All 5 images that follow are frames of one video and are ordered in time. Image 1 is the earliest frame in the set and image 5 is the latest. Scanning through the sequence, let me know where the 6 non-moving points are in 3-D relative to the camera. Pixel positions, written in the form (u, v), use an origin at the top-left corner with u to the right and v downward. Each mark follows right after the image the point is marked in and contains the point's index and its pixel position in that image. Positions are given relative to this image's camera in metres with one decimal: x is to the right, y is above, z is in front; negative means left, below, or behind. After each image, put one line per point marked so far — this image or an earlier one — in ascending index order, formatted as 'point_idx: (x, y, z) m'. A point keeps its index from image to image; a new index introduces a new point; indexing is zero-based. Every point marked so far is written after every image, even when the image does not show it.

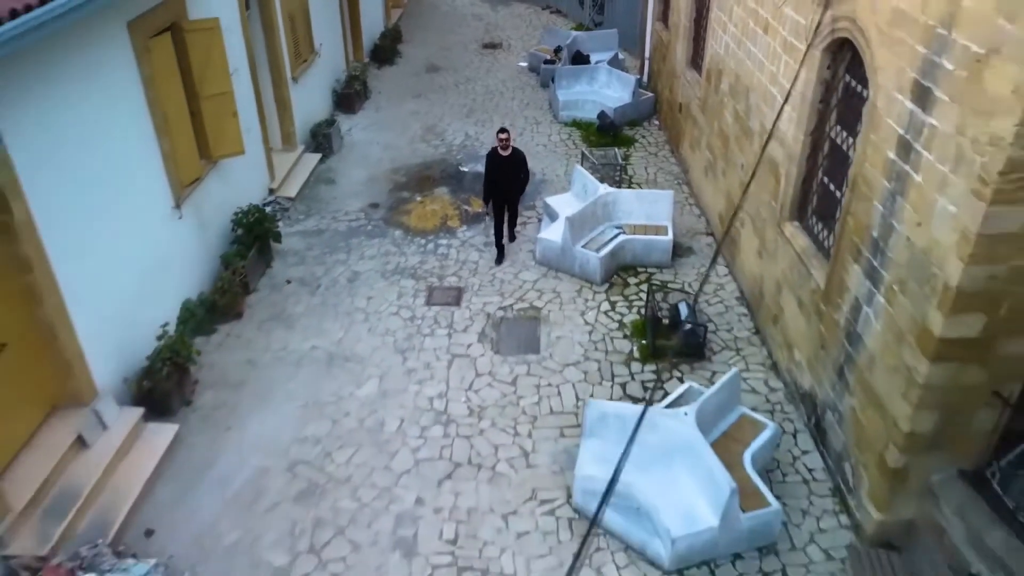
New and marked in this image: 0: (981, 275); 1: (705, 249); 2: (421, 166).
0: (+2.2, +0.1, +3.8) m
1: (+1.9, +0.4, +7.8) m
2: (-1.1, +1.4, +9.5) m
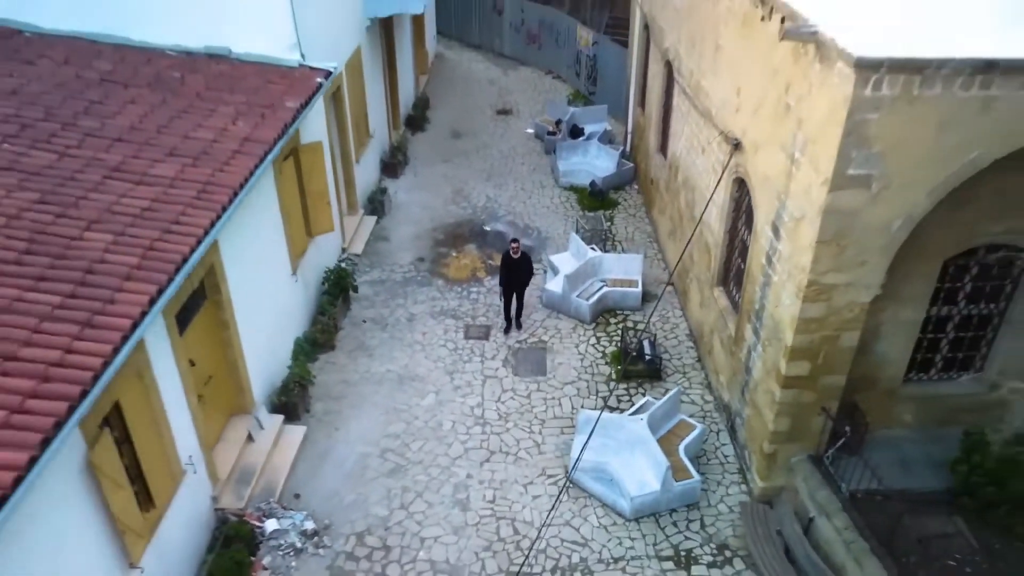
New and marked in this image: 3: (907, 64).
0: (+2.4, -0.4, +6.6) m
1: (+2.0, -0.1, +10.6) m
2: (-0.9, +1.0, +12.3) m
3: (+2.6, +1.5, +5.3) m
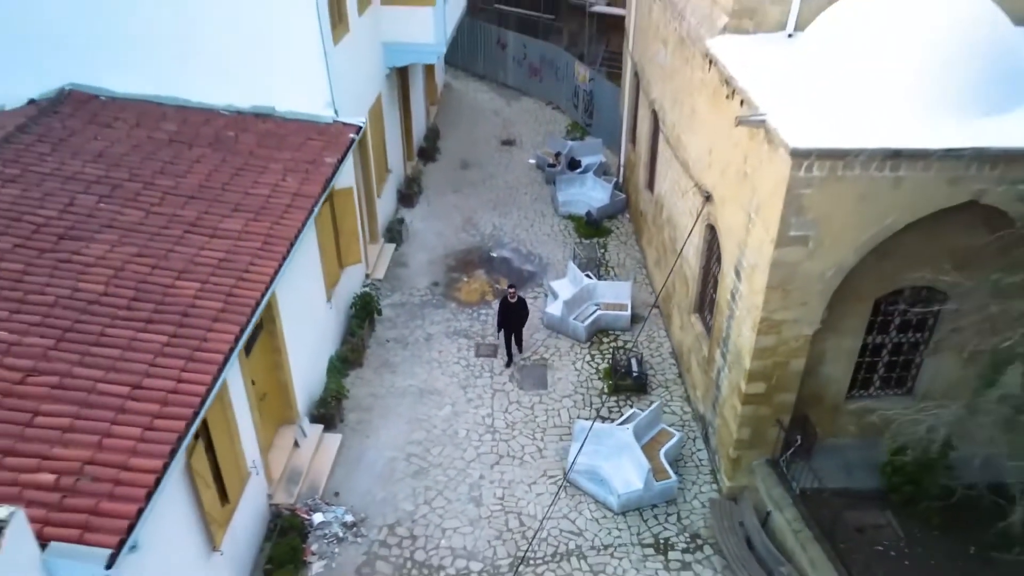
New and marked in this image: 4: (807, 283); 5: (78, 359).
0: (+2.4, -0.8, +8.1) m
1: (+2.1, -0.4, +12.1) m
2: (-0.8, +0.6, +13.7) m
3: (+2.6, +1.1, +6.7) m
4: (+2.7, +0.1, +7.5) m
5: (-3.4, -0.6, +6.4) m
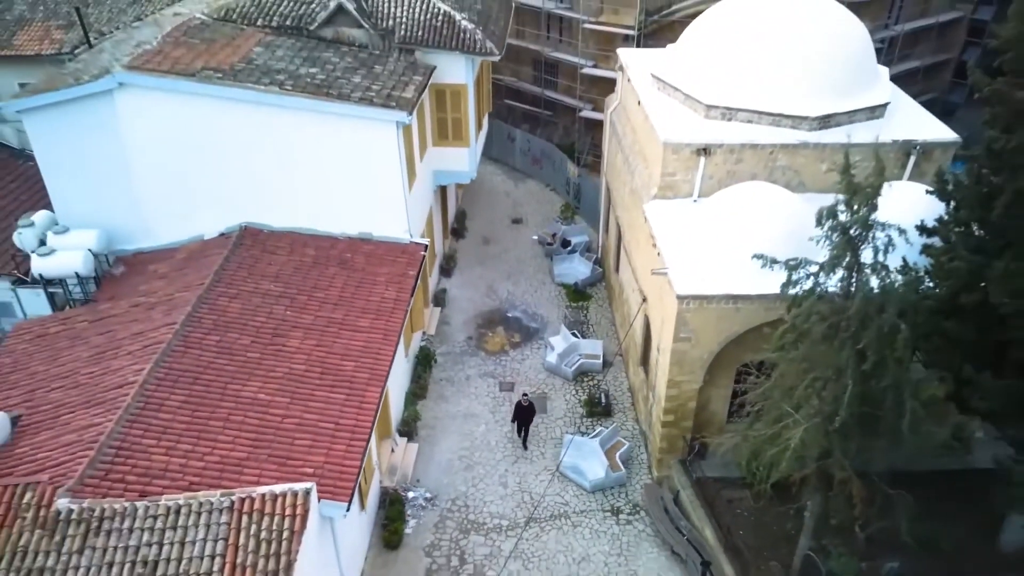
0: (+2.7, -2.0, +13.9) m
1: (+2.3, -1.7, +18.0) m
2: (-0.6, -0.6, +19.6) m
3: (+2.9, -0.1, +12.6) m
4: (+3.0, -1.2, +13.4) m
5: (-3.1, -1.8, +12.3) m
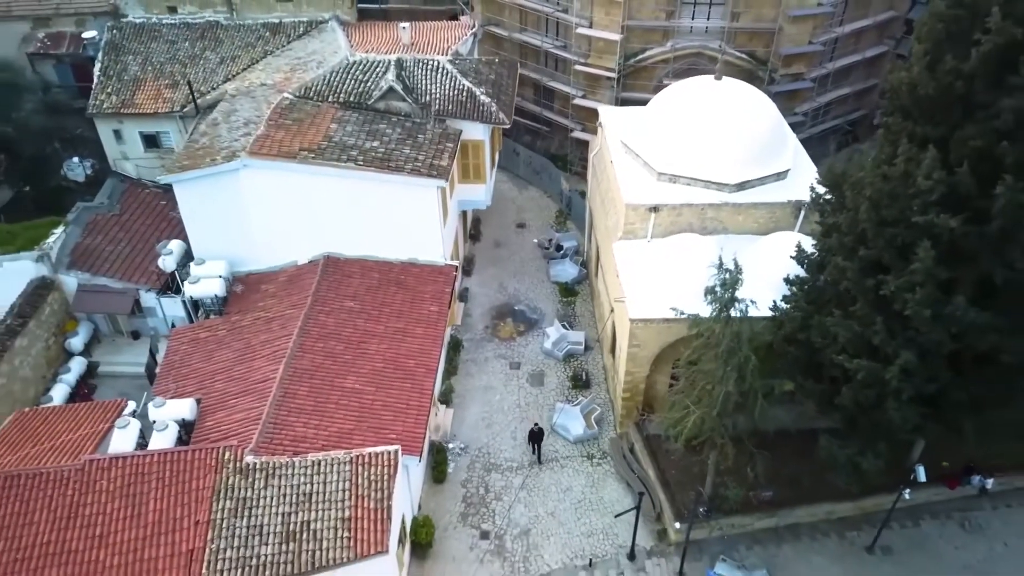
0: (+2.9, -2.5, +20.5) m
1: (+2.5, -1.8, +24.4) m
2: (-0.4, -0.6, +26.0) m
3: (+3.1, -0.8, +19.0) m
4: (+3.2, -1.7, +19.8) m
5: (-2.9, -2.5, +18.8) m
